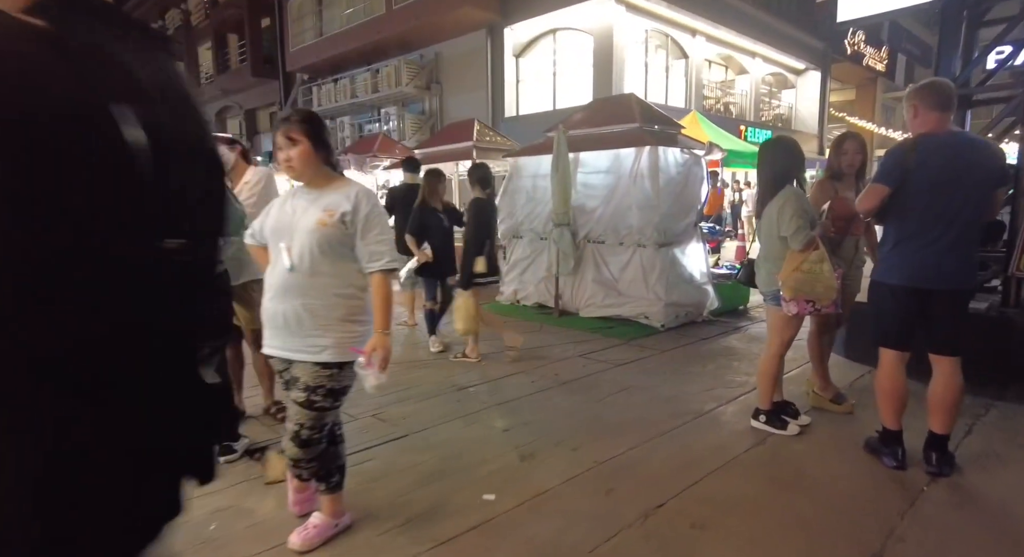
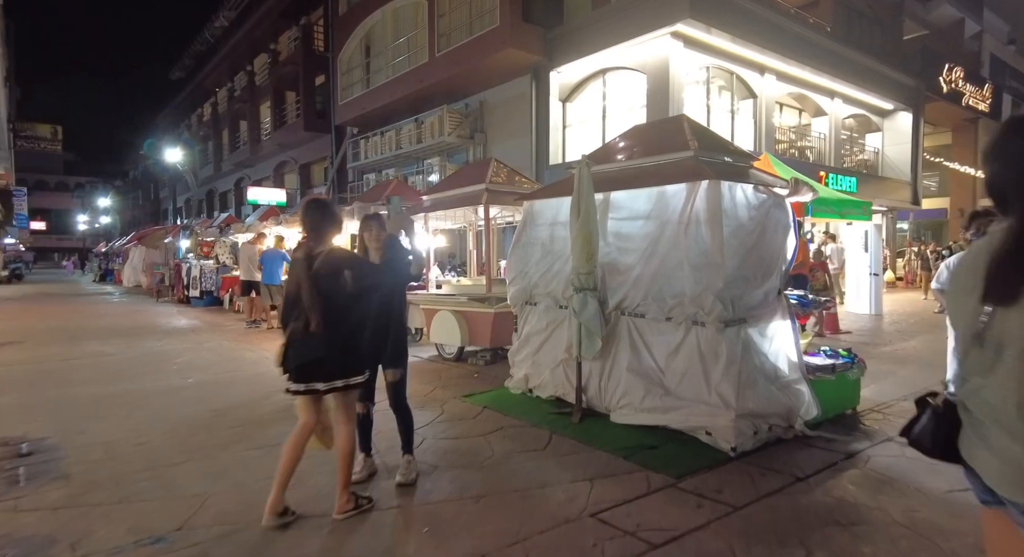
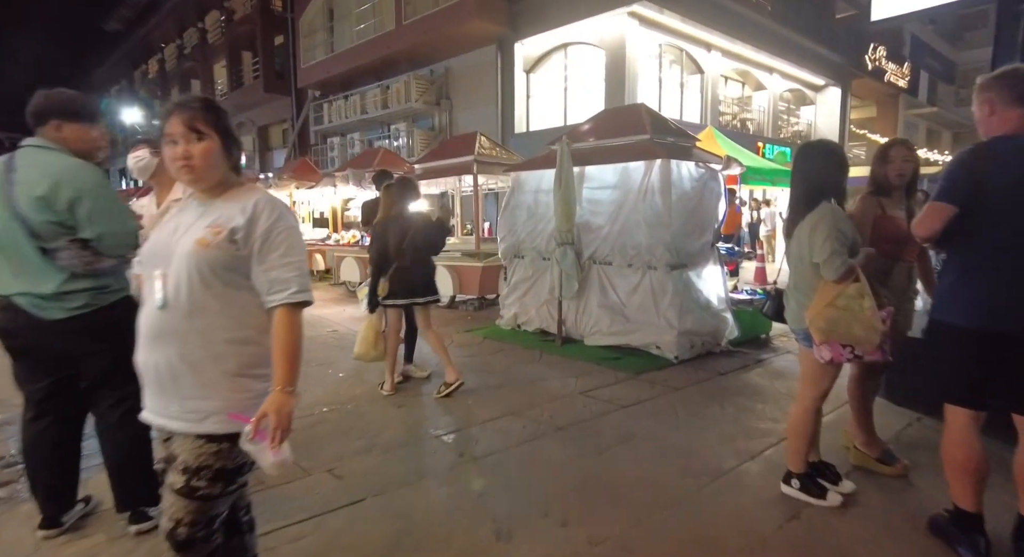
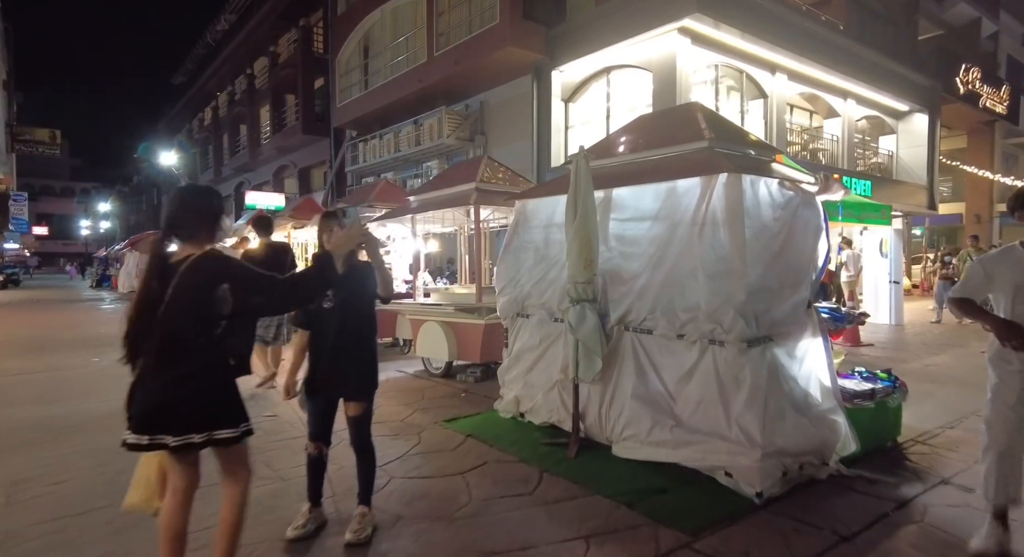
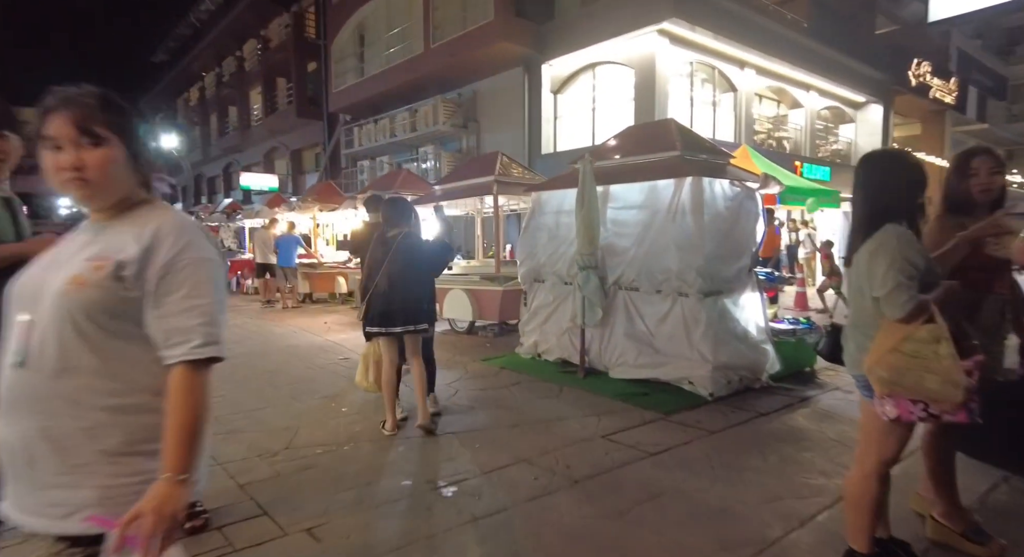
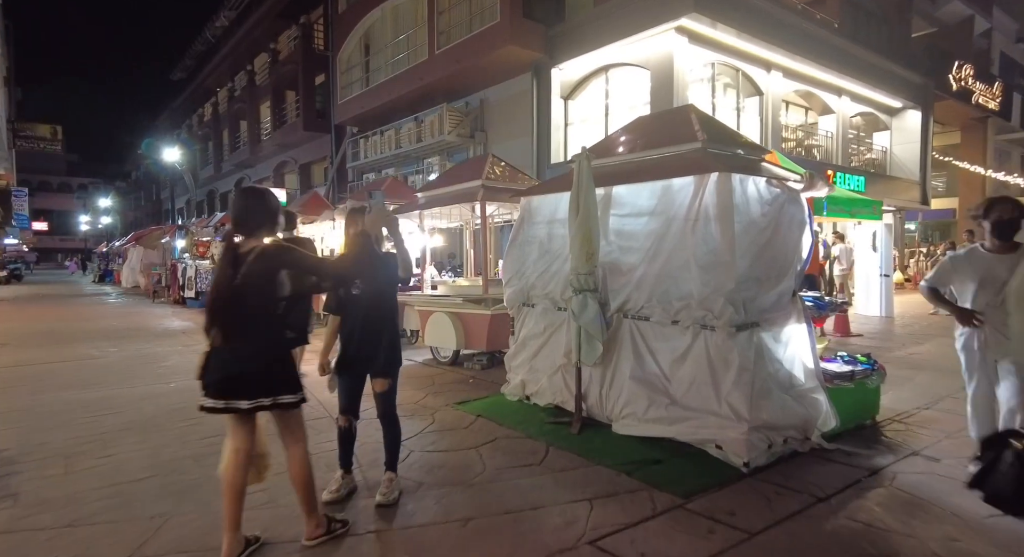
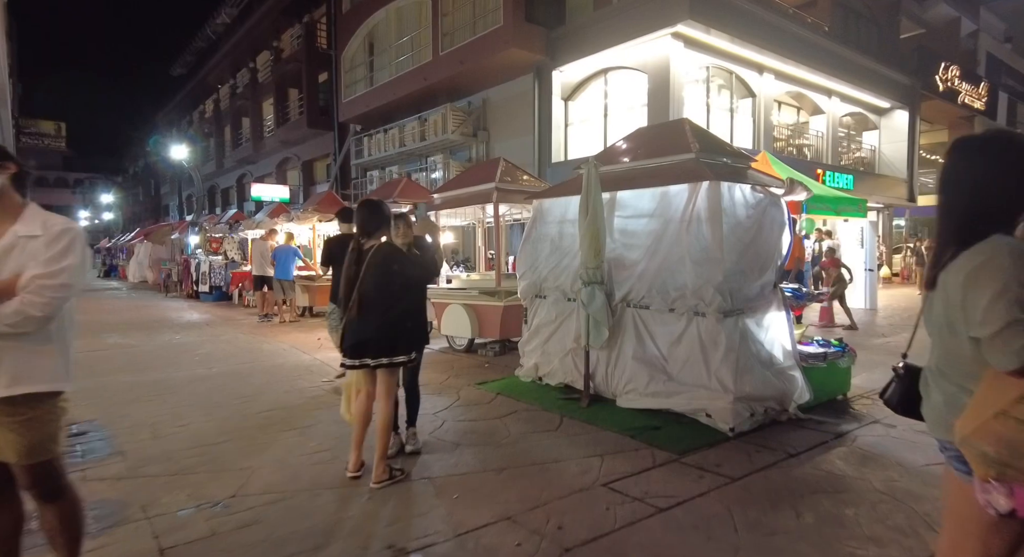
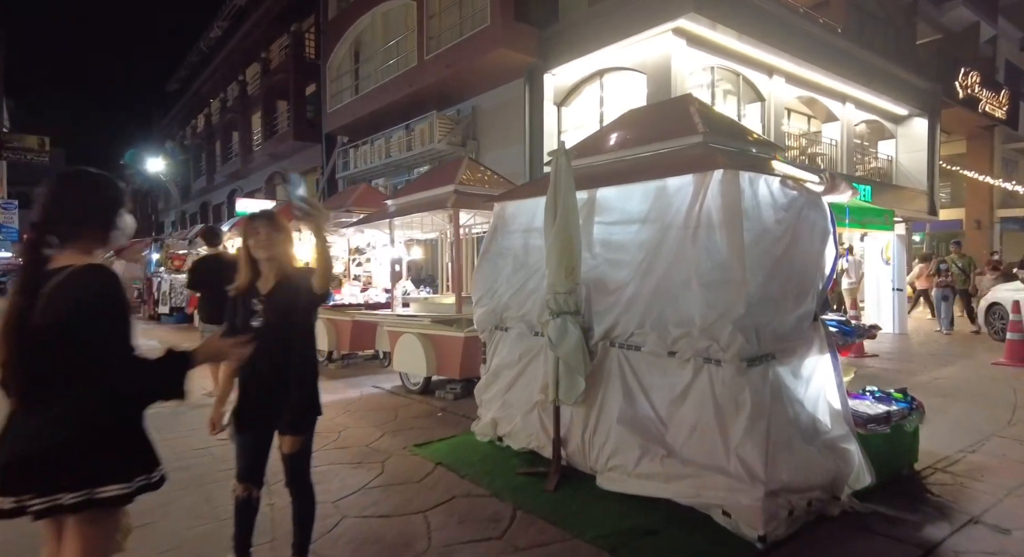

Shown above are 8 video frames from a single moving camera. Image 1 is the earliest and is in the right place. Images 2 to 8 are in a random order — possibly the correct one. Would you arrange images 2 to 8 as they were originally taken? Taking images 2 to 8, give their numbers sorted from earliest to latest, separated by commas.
3, 5, 7, 2, 6, 4, 8
